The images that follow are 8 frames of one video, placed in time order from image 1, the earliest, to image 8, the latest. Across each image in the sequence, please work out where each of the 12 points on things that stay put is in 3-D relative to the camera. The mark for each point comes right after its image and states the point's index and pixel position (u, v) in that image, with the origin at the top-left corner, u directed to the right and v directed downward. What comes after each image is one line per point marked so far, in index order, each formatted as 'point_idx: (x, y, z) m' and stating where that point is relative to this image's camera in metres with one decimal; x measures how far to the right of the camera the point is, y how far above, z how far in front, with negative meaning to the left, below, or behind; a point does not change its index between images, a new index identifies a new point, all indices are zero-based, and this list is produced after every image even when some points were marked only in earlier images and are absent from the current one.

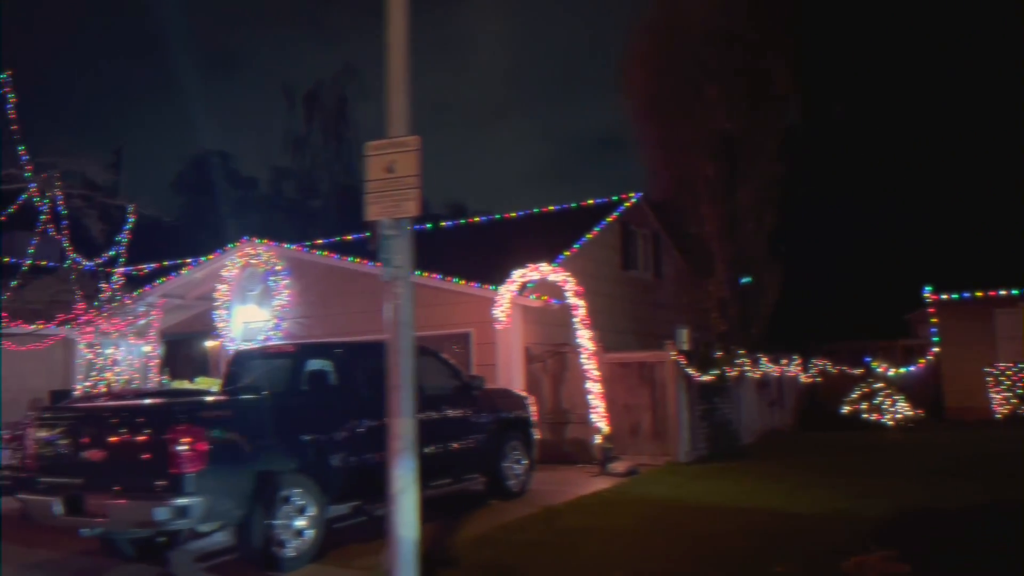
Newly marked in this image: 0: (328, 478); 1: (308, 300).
0: (-1.6, -1.7, +7.5) m
1: (-3.9, -0.2, +16.4) m
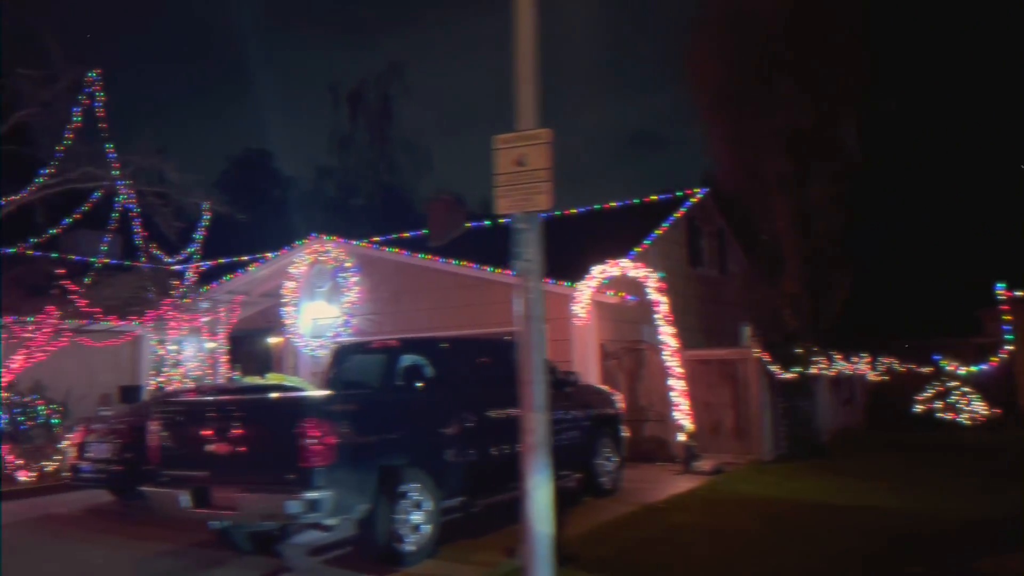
0: (-0.6, -1.6, +7.5) m
1: (-2.6, -0.2, +16.5) m
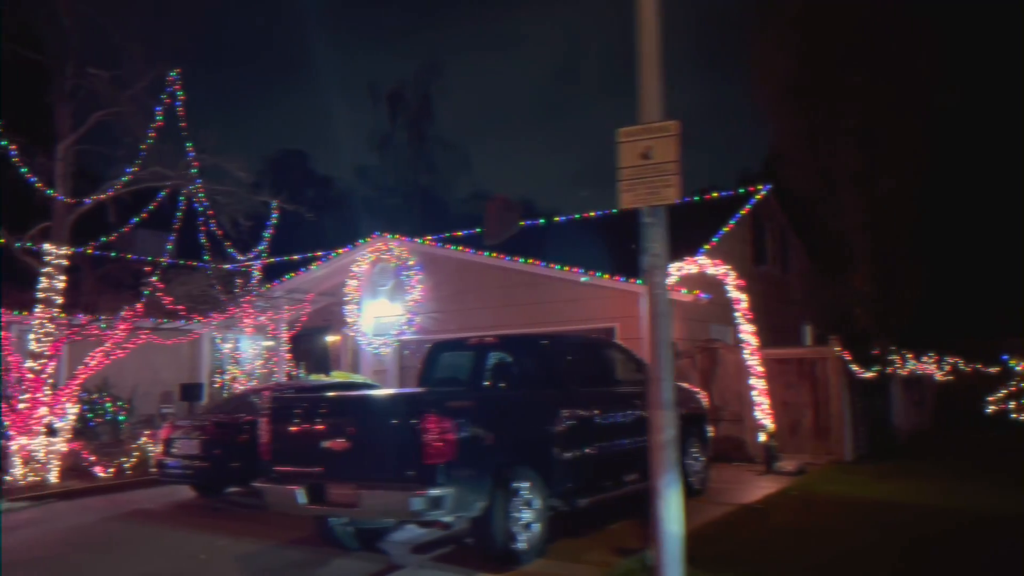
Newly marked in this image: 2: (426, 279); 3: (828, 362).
0: (+0.3, -1.6, +7.4) m
1: (-1.3, -0.1, +16.5) m
2: (-1.7, +0.2, +16.7) m
3: (+4.6, -1.1, +12.5) m
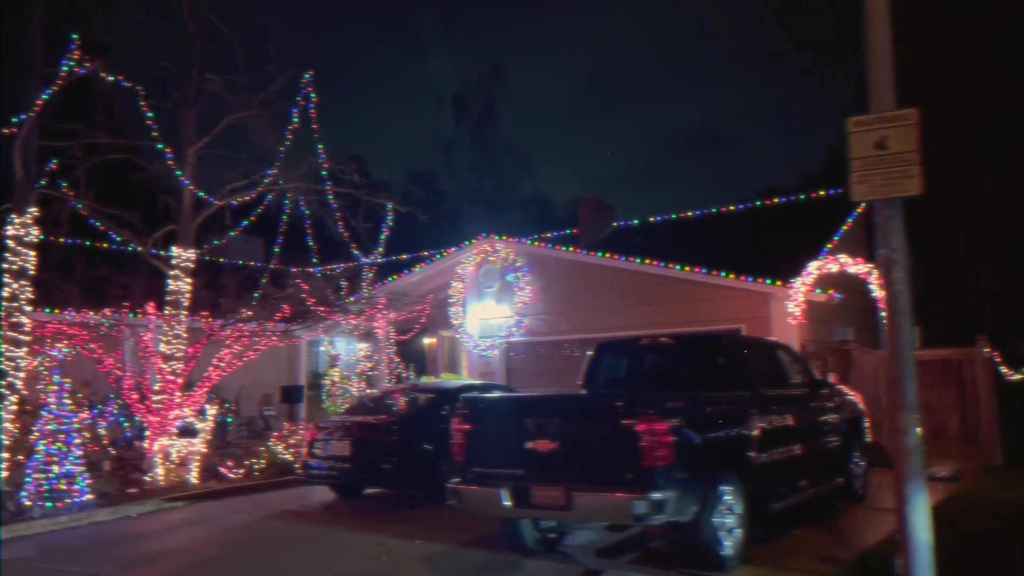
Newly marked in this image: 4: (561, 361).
0: (+1.9, -1.6, +7.2) m
1: (+0.7, -0.2, +16.3) m
2: (+0.4, +0.2, +16.6) m
3: (+6.5, -1.1, +12.0) m
4: (+0.9, -1.4, +16.3) m
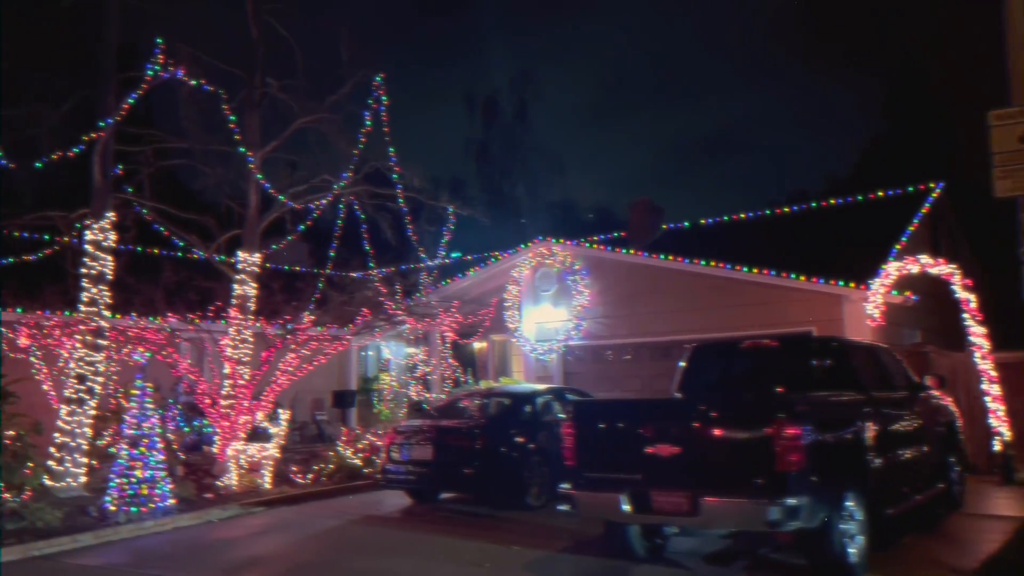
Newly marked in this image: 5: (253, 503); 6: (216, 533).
0: (+2.8, -1.6, +7.0) m
1: (+1.9, -0.2, +16.2) m
2: (+1.5, +0.1, +16.4) m
3: (+7.5, -1.1, +11.7) m
4: (+2.1, -1.4, +16.2) m
5: (-3.3, -2.7, +11.0) m
6: (-3.3, -2.7, +9.5) m
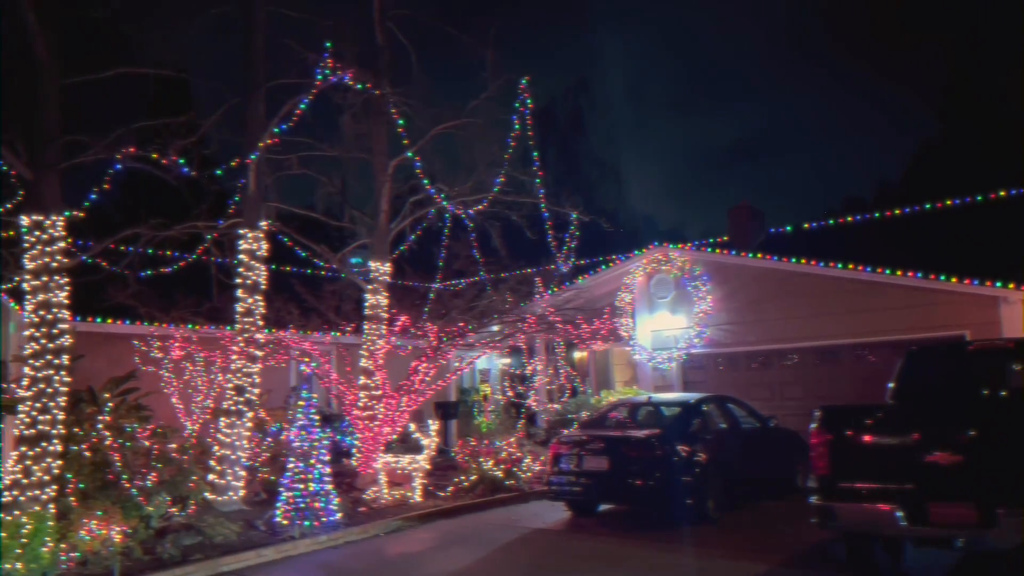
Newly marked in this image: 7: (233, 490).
0: (+4.7, -1.5, +6.5) m
1: (+4.1, -0.3, +15.7) m
2: (+3.8, 0.0, +16.0) m
3: (+9.5, -1.0, +11.1) m
4: (+4.3, -1.5, +15.7) m
5: (-1.2, -2.8, +10.7) m
6: (-1.3, -2.8, +9.3) m
7: (-3.4, -2.4, +10.4) m
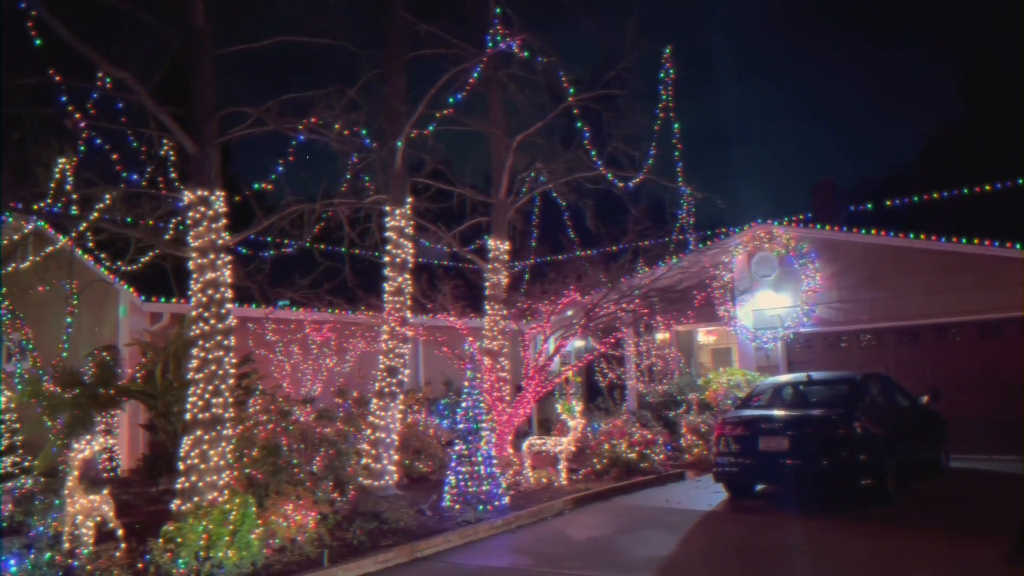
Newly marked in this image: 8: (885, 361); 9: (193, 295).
0: (+6.7, -1.3, +6.2) m
1: (+6.0, +0.1, +15.4) m
2: (+5.6, +0.4, +15.7) m
3: (+11.4, -0.7, +10.8) m
4: (+6.2, -1.1, +15.4) m
5: (+0.7, -2.6, +10.4) m
6: (+0.7, -2.5, +9.0) m
7: (-1.5, -2.2, +10.1) m
8: (+6.6, -1.3, +15.2) m
9: (-3.3, -0.1, +8.9) m
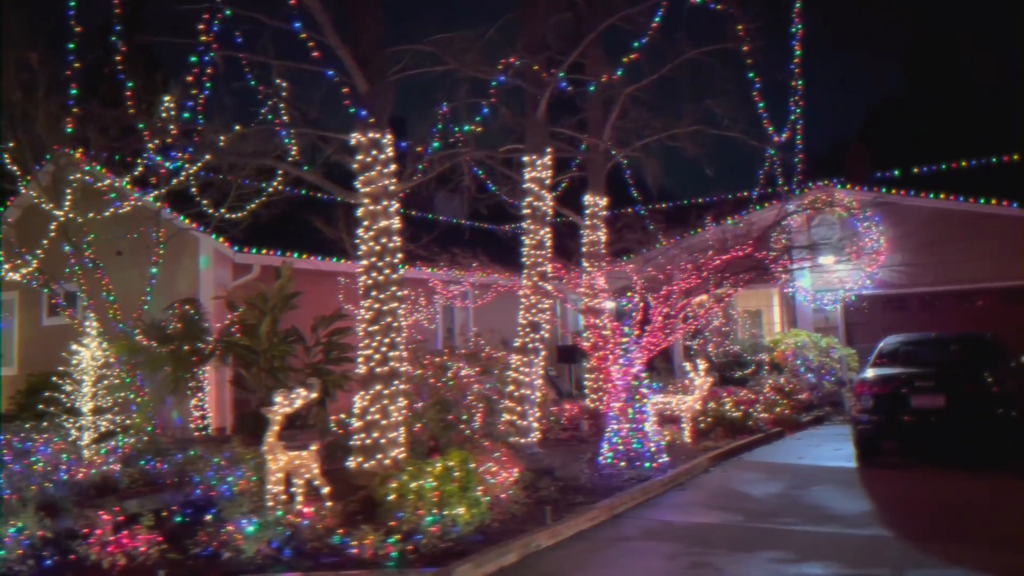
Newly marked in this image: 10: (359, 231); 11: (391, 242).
0: (+8.7, -1.0, +6.6) m
1: (+7.2, +0.7, +15.7) m
2: (+6.9, +1.1, +15.9) m
3: (+13.1, -0.3, +11.5) m
4: (+7.4, -0.5, +15.7) m
5: (+2.3, -2.0, +10.4) m
6: (+2.4, -2.1, +8.9) m
7: (+0.2, -1.6, +9.9) m
8: (+7.9, -0.7, +15.6) m
9: (-1.4, +0.4, +8.4) m
10: (-1.5, +0.6, +8.4) m
11: (-1.2, +0.5, +8.5) m
